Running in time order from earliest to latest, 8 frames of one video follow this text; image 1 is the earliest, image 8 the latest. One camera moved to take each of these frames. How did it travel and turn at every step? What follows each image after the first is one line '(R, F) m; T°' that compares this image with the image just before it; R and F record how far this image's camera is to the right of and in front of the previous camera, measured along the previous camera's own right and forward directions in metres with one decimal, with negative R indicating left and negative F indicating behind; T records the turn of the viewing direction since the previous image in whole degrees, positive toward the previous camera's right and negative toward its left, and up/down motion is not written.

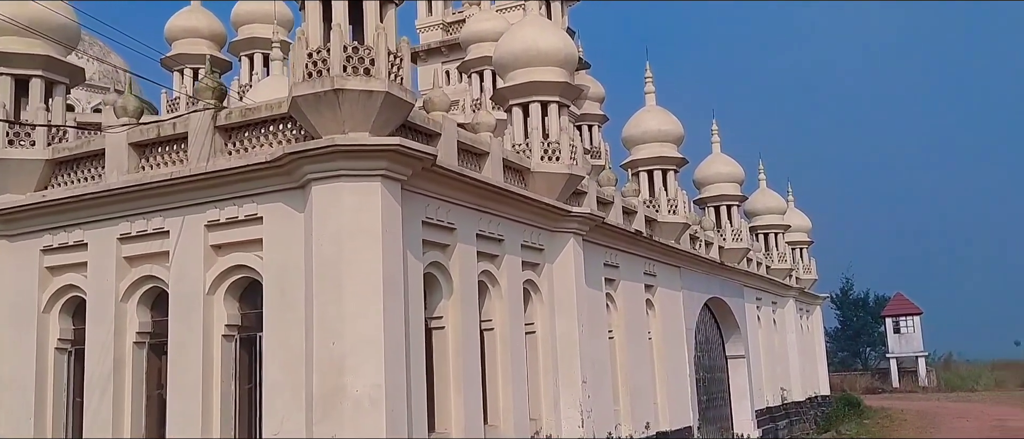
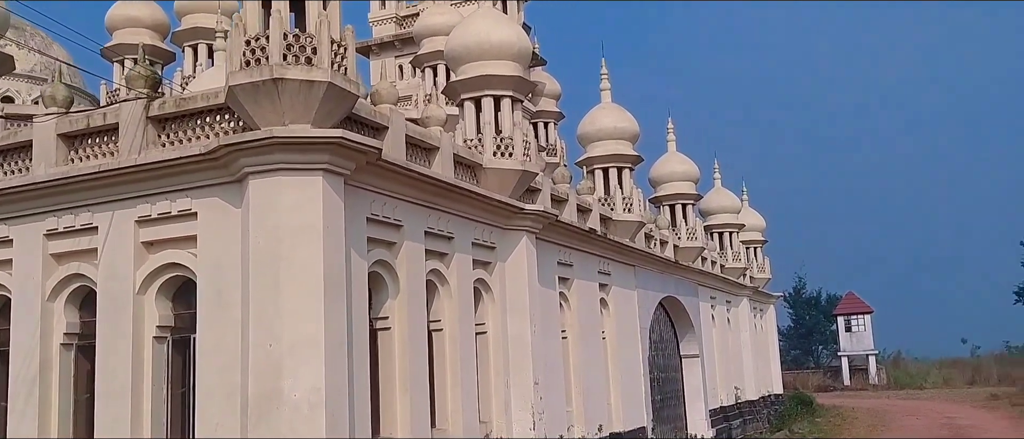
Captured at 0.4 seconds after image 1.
(+0.1, +0.3) m; +3°
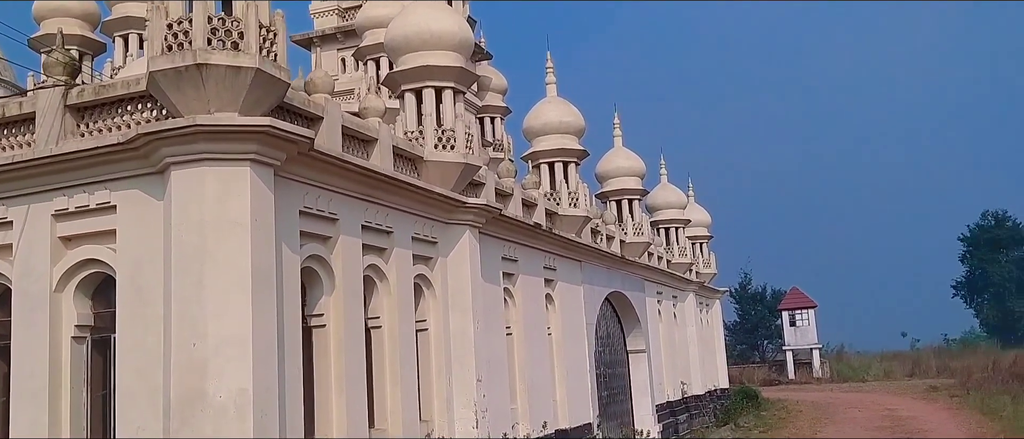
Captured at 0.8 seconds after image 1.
(+0.1, +0.3) m; +3°
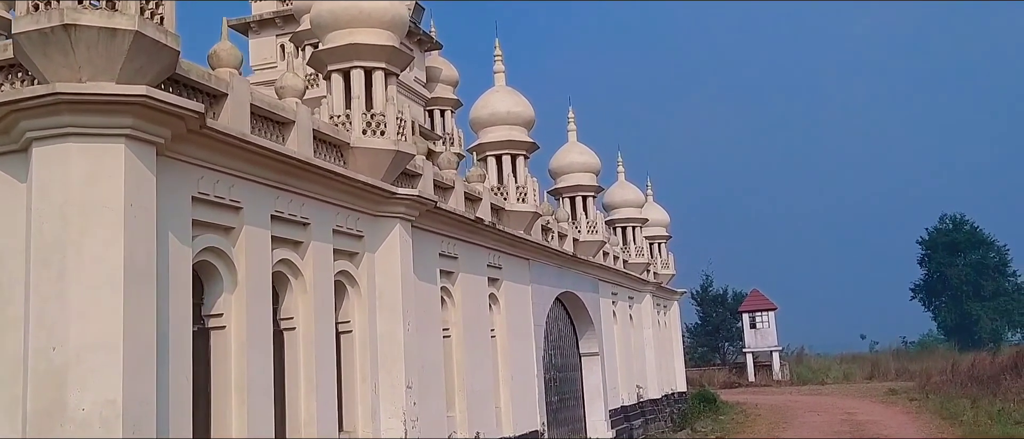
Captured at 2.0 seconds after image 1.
(+0.4, +0.9) m; +2°
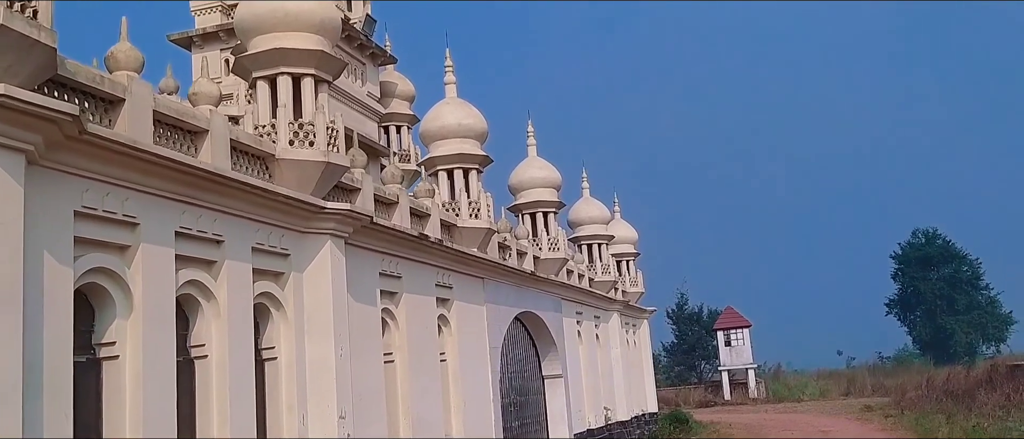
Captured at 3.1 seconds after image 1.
(+0.4, +0.7) m; +1°
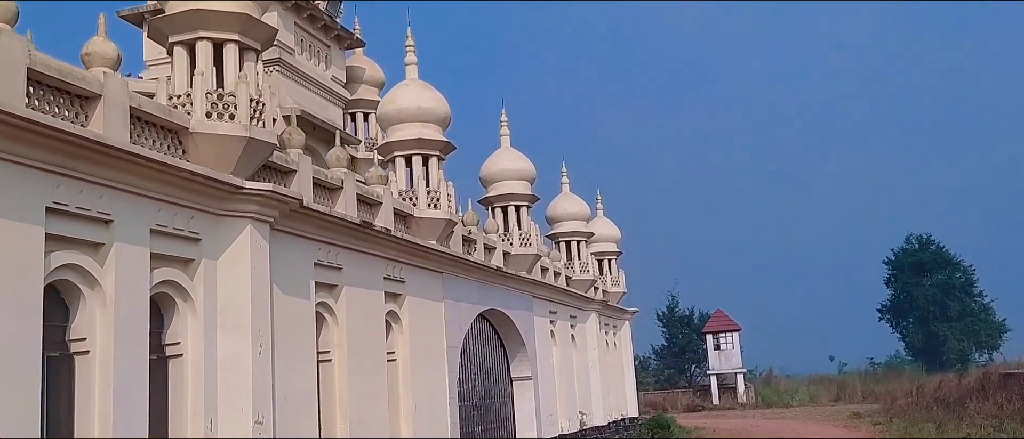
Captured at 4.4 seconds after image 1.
(+0.5, +1.0) m; 0°
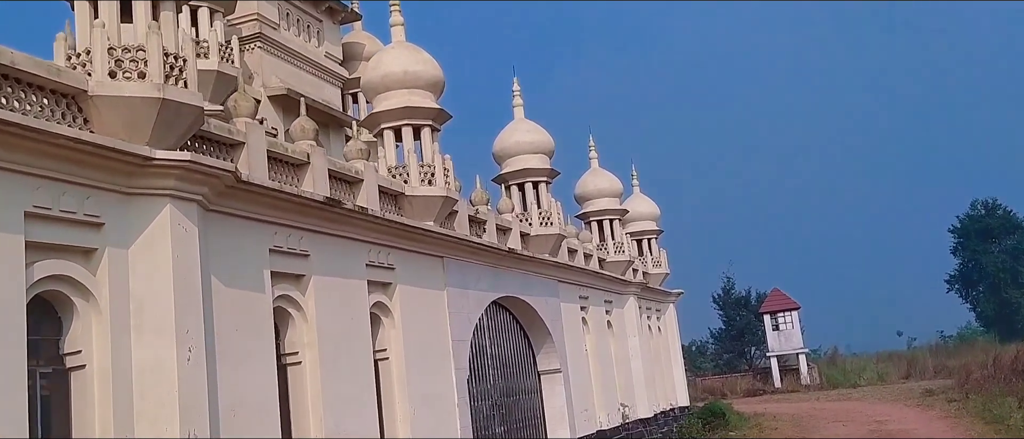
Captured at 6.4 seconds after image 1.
(+0.6, +1.7) m; -3°
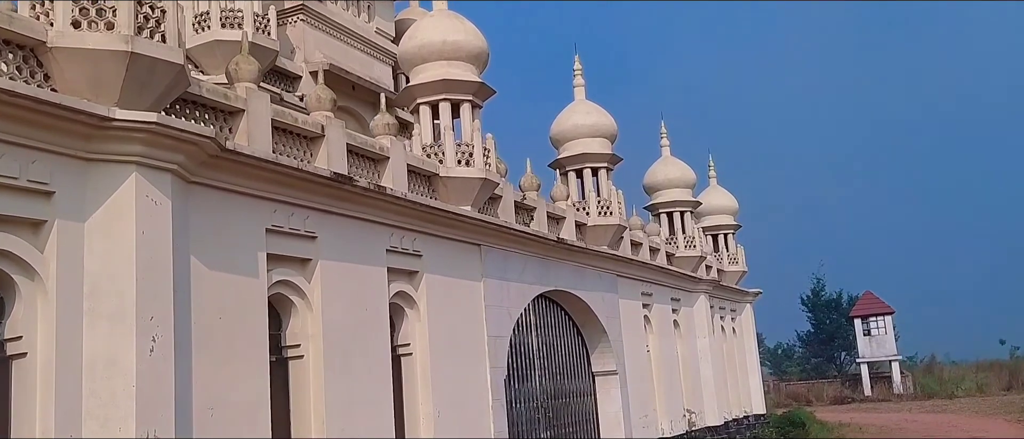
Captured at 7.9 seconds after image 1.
(+0.5, +1.2) m; -5°
